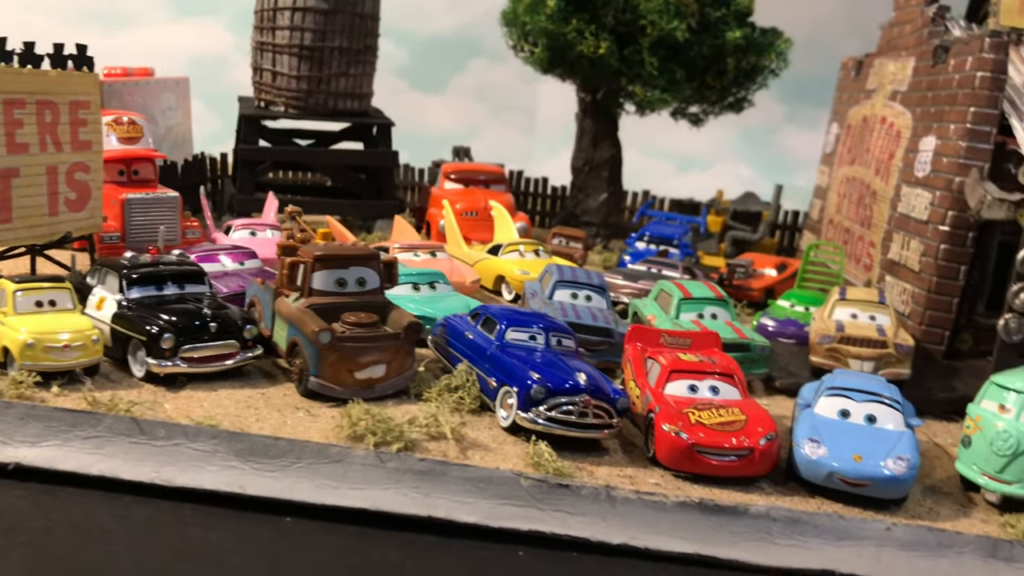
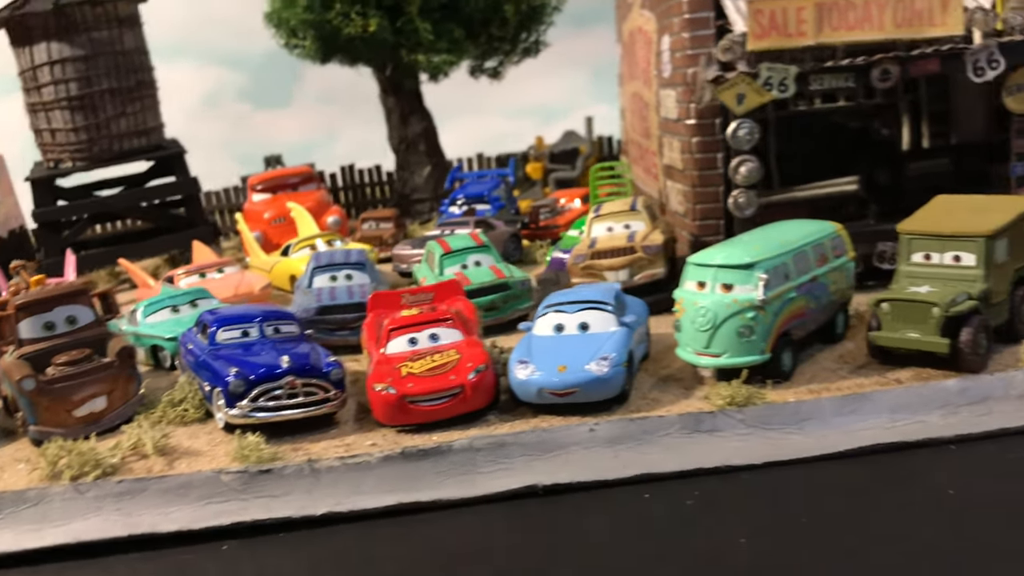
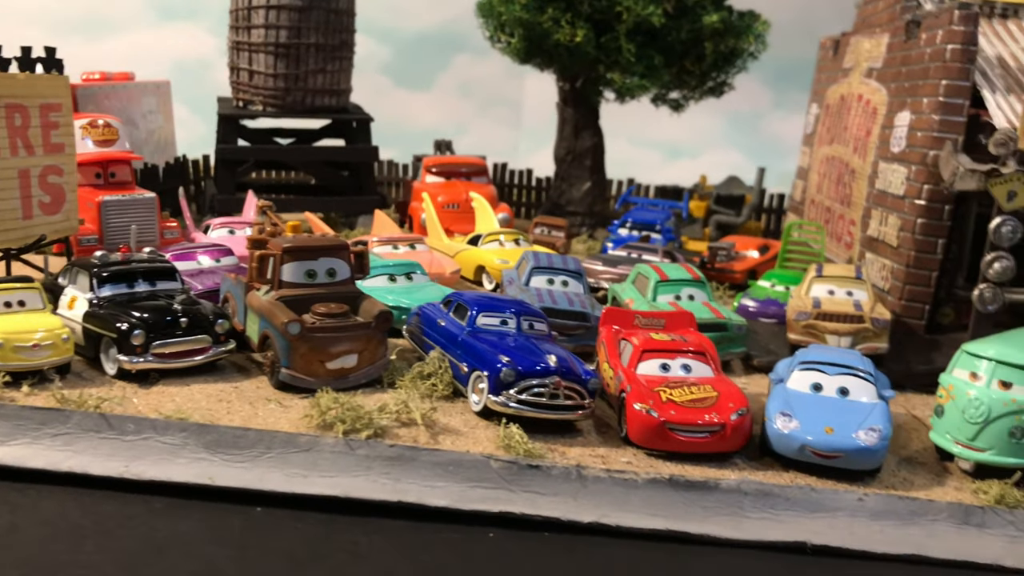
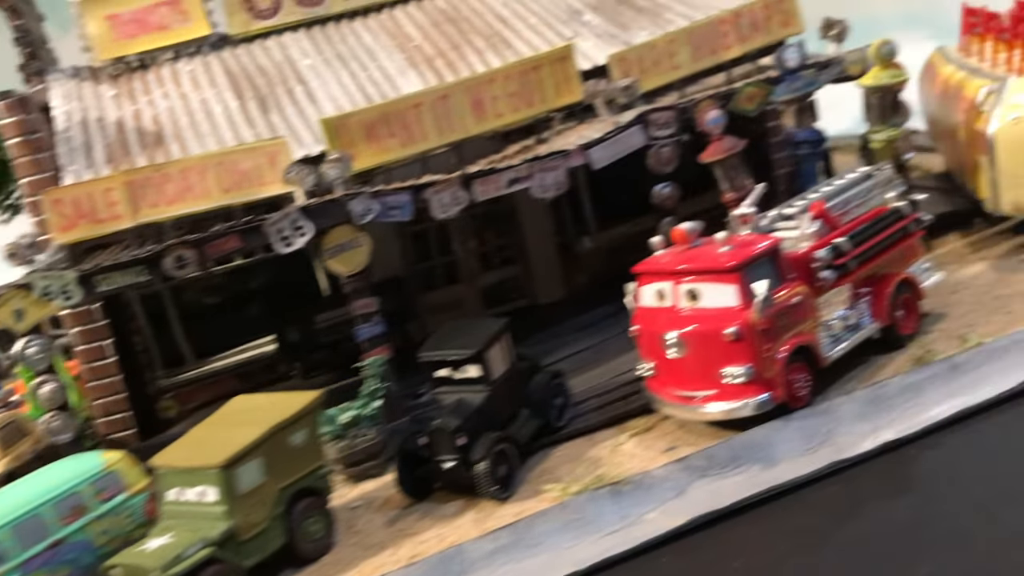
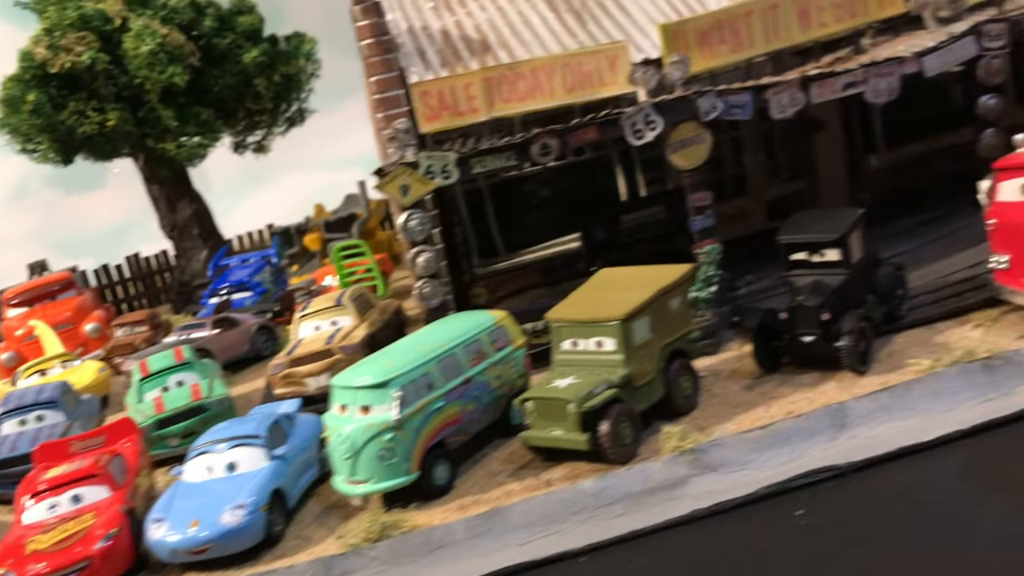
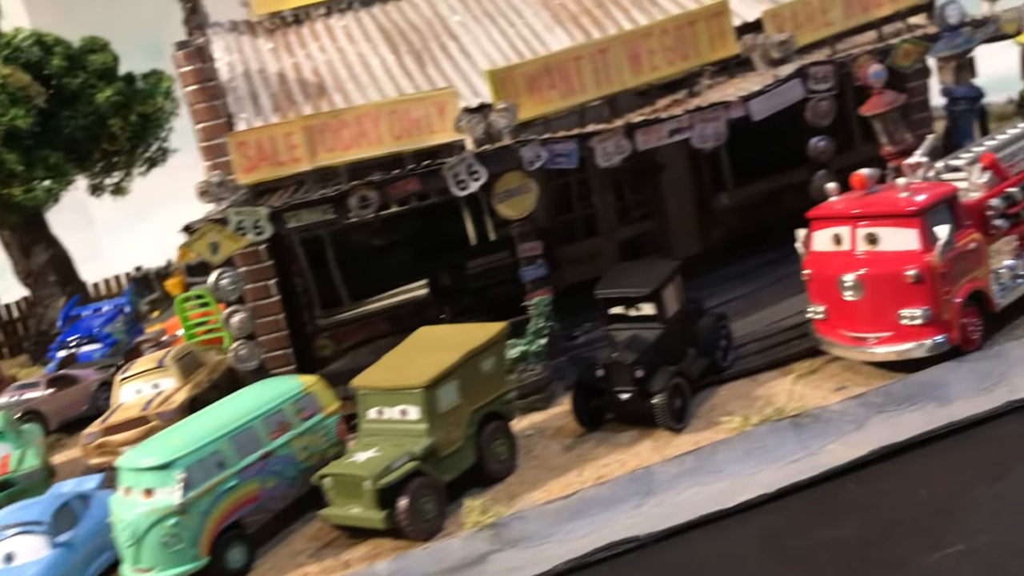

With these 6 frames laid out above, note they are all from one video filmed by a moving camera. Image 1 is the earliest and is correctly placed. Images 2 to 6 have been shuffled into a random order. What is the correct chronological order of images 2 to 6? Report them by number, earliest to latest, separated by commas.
3, 2, 5, 6, 4
